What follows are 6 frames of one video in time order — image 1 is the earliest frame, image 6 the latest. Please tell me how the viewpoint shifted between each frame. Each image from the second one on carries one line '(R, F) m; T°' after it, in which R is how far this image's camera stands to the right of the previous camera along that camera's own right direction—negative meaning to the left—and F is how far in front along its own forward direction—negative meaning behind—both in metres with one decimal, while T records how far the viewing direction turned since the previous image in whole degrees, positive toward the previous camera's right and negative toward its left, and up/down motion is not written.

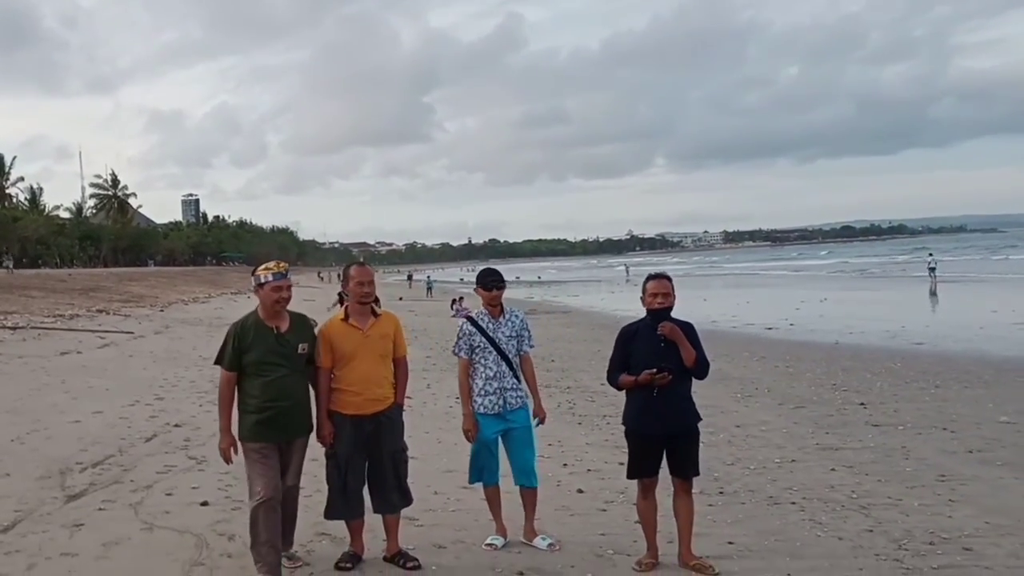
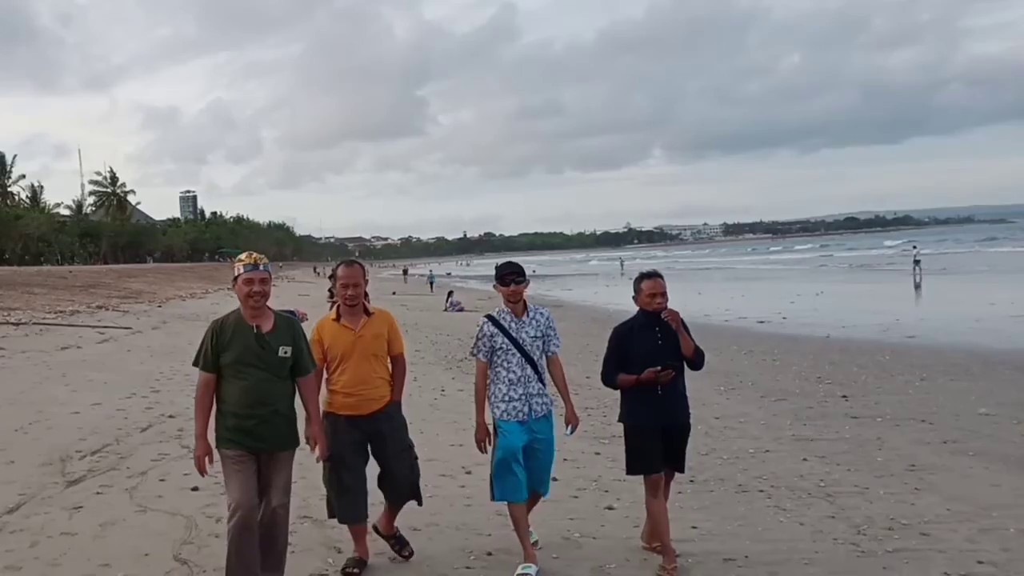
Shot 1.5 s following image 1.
(+0.2, -0.2) m; 0°
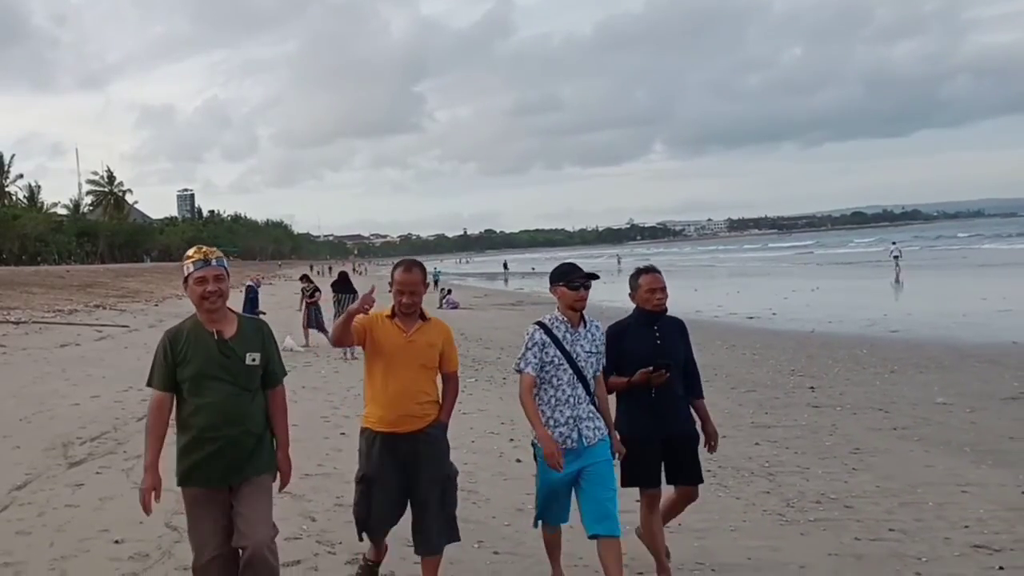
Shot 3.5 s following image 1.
(+0.3, -0.6) m; 0°
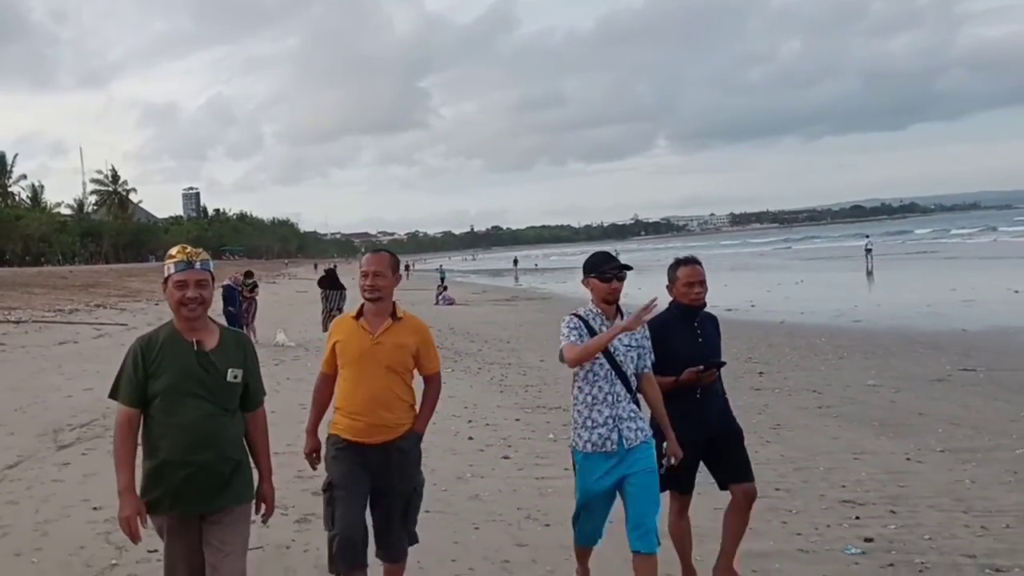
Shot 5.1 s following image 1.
(+0.6, -0.9) m; 0°
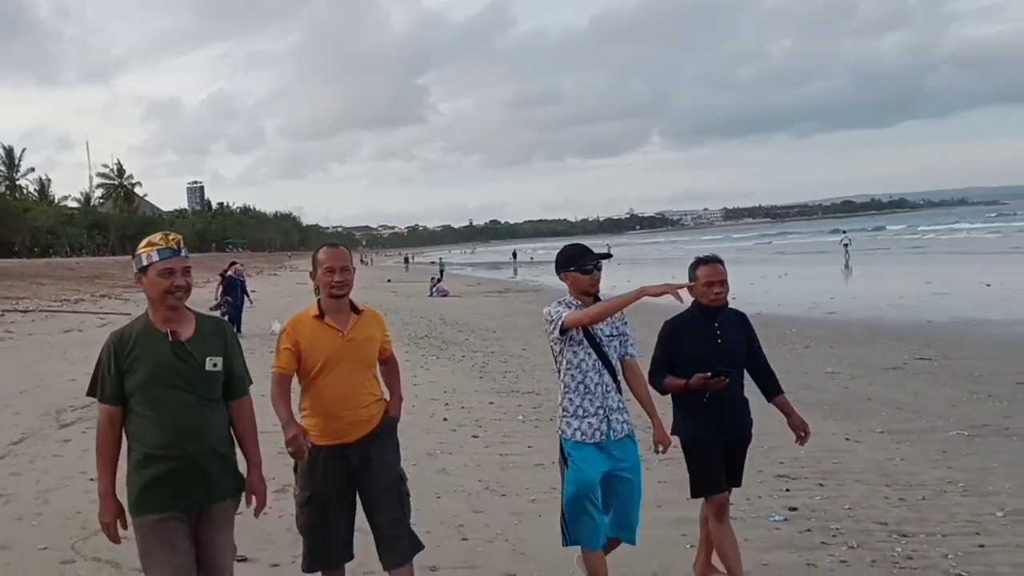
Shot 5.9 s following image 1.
(+0.3, -0.5) m; 0°
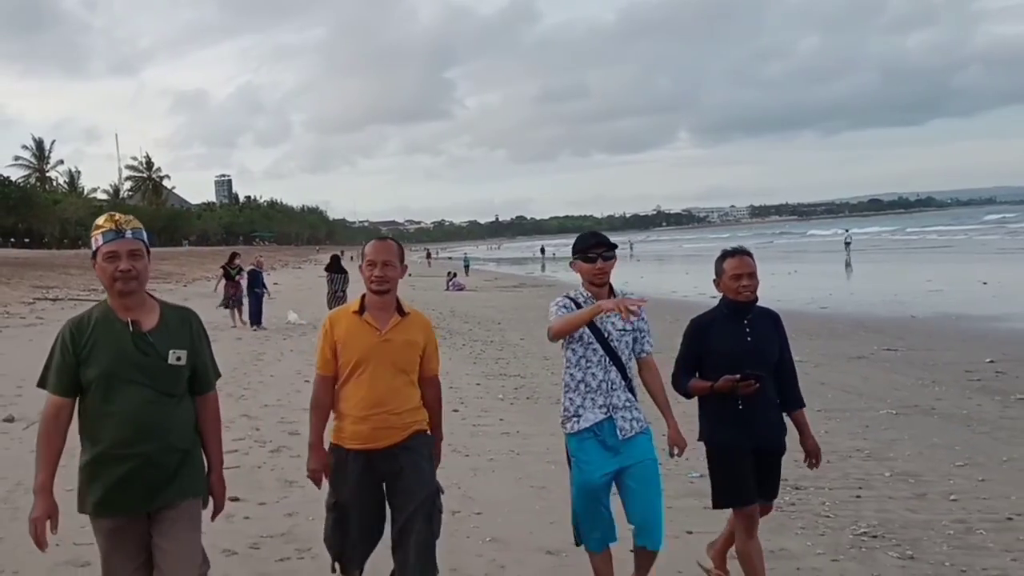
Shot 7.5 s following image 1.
(+0.5, -1.0) m; -2°
